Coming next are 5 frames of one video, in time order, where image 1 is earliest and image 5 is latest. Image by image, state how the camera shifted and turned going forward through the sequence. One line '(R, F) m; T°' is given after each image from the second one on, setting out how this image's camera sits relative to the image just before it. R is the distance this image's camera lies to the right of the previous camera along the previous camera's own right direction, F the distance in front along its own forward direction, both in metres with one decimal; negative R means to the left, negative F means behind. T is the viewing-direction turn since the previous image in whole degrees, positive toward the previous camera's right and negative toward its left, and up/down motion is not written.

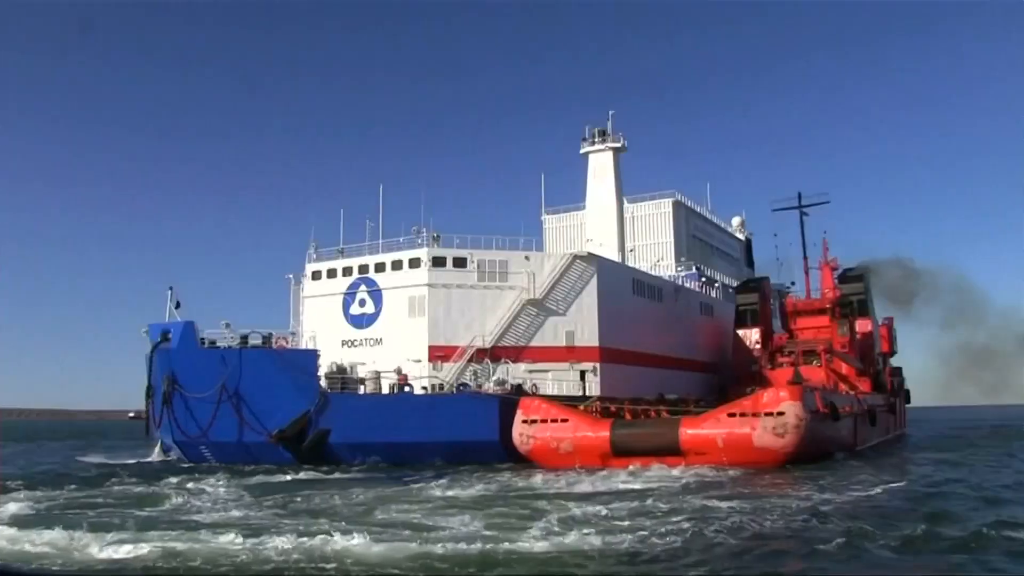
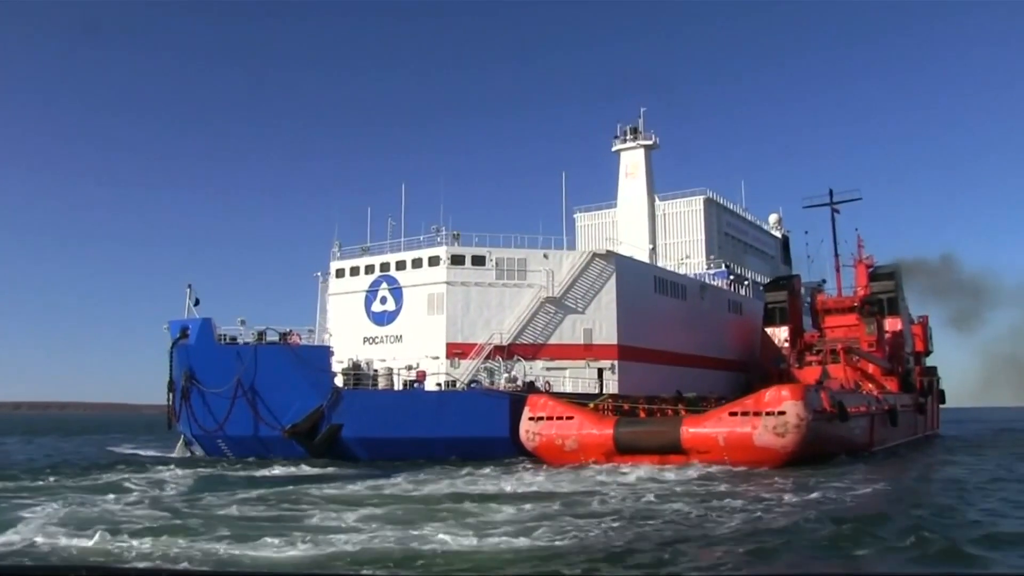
(+1.0, -0.1) m; -4°
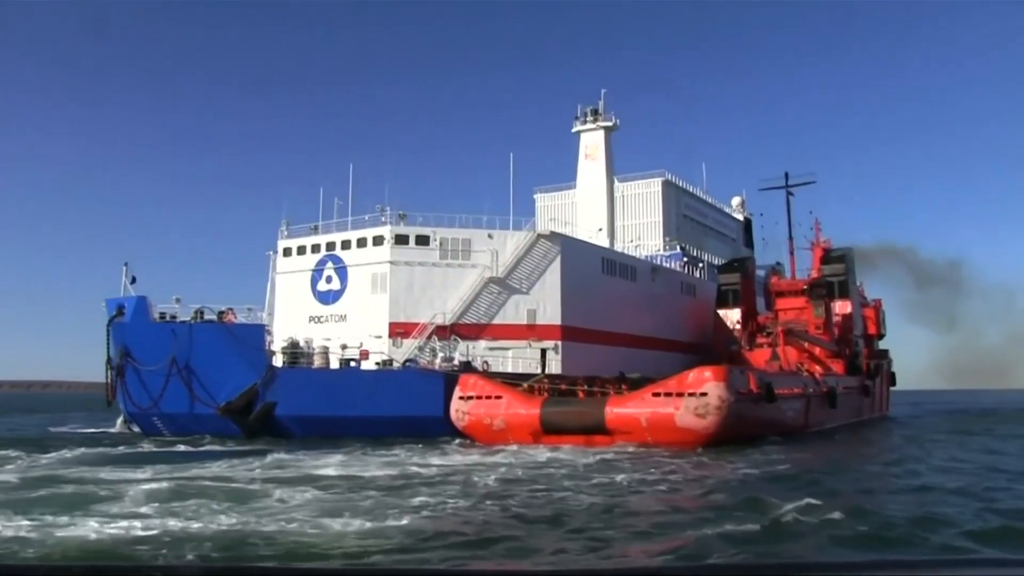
(+1.2, 0.0) m; +1°
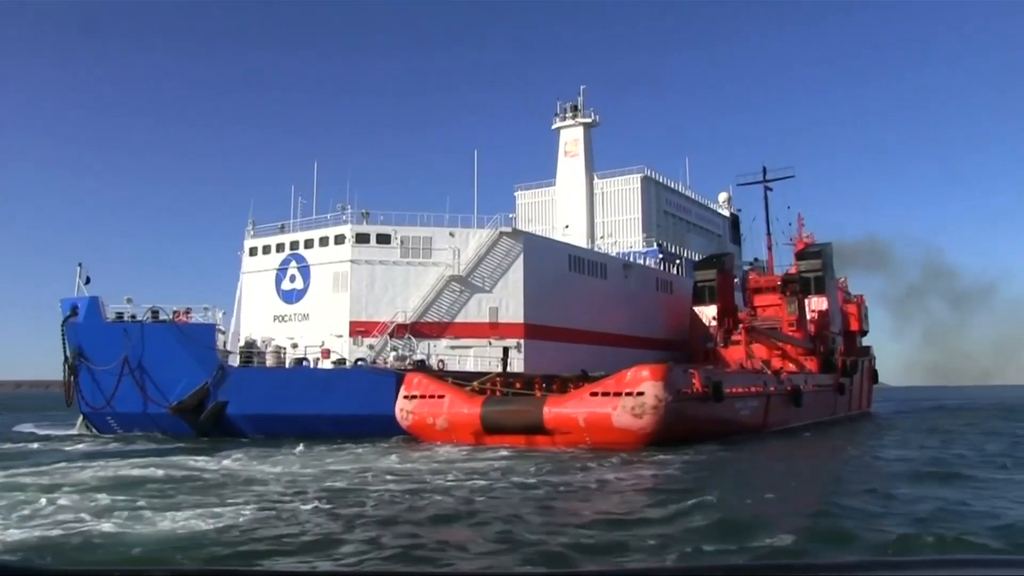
(+1.6, +0.1) m; -1°
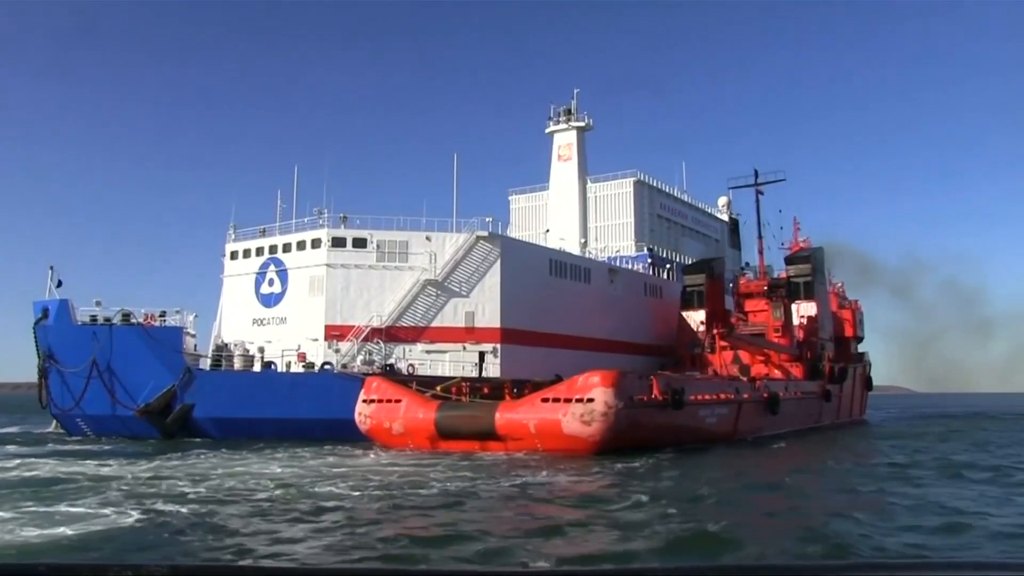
(+1.4, +0.1) m; -2°
